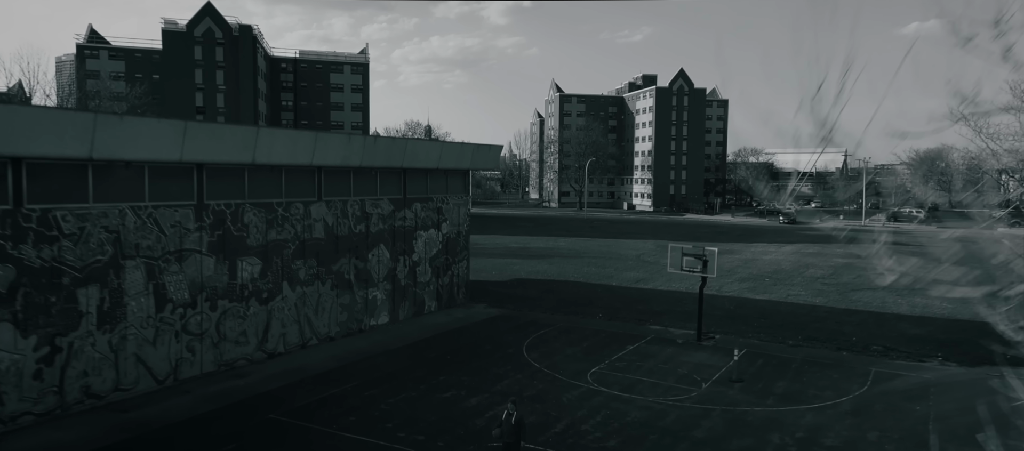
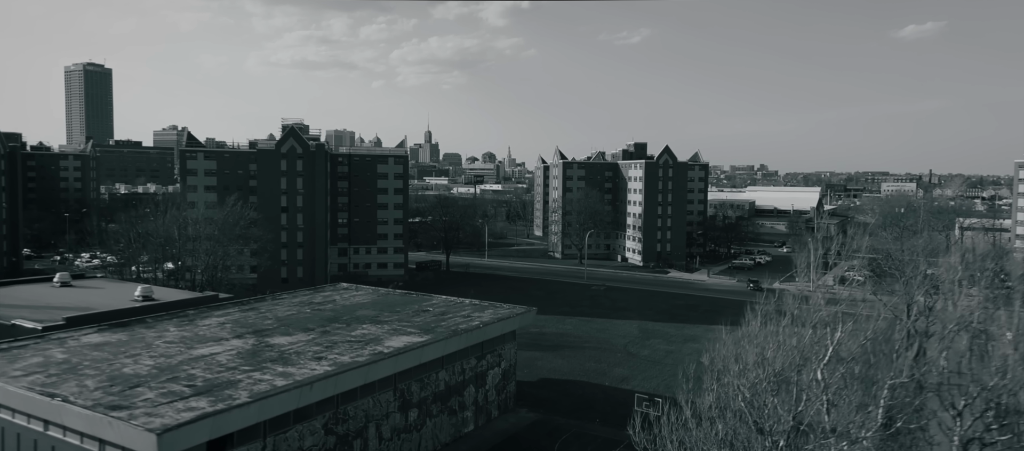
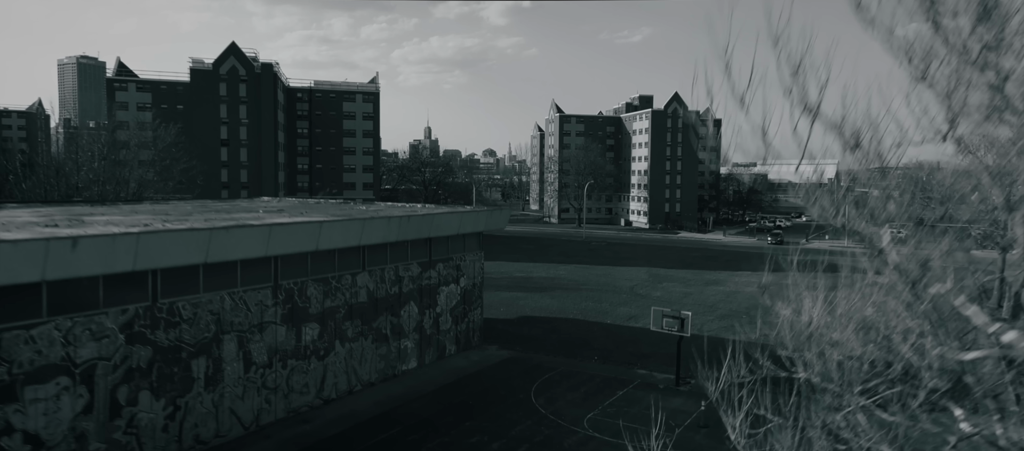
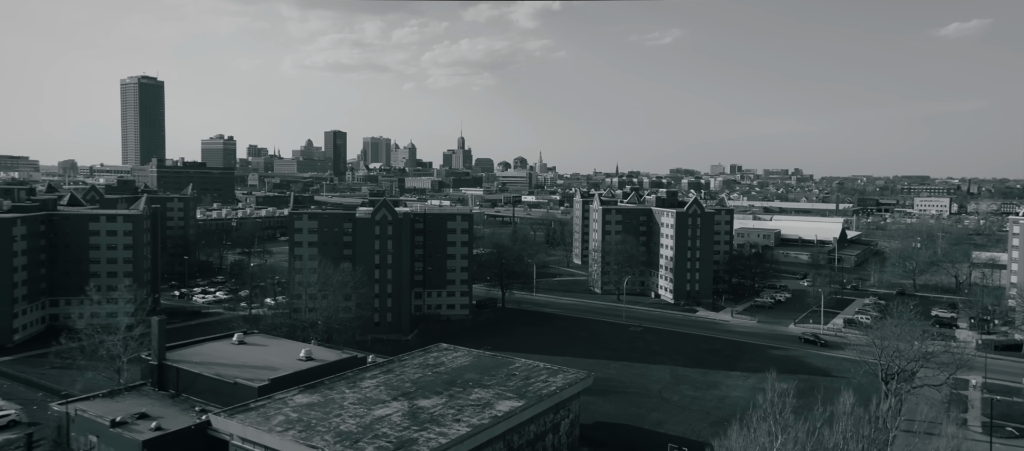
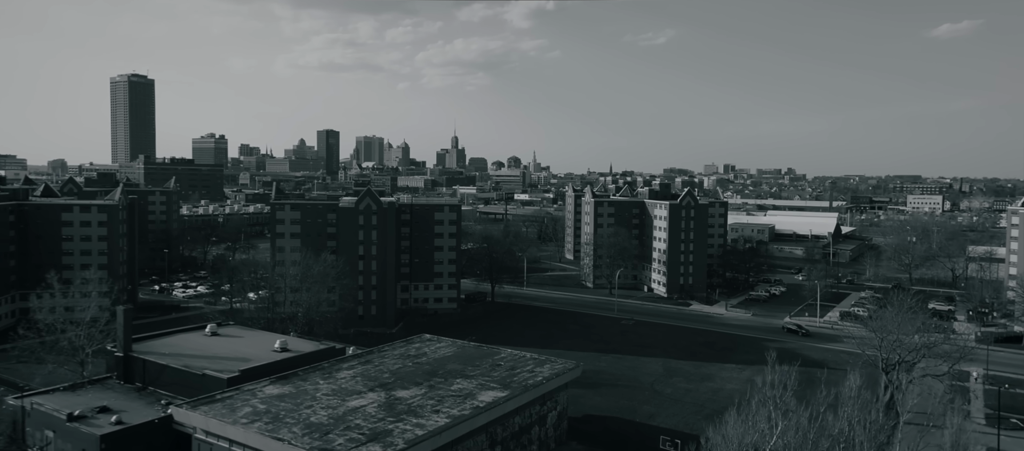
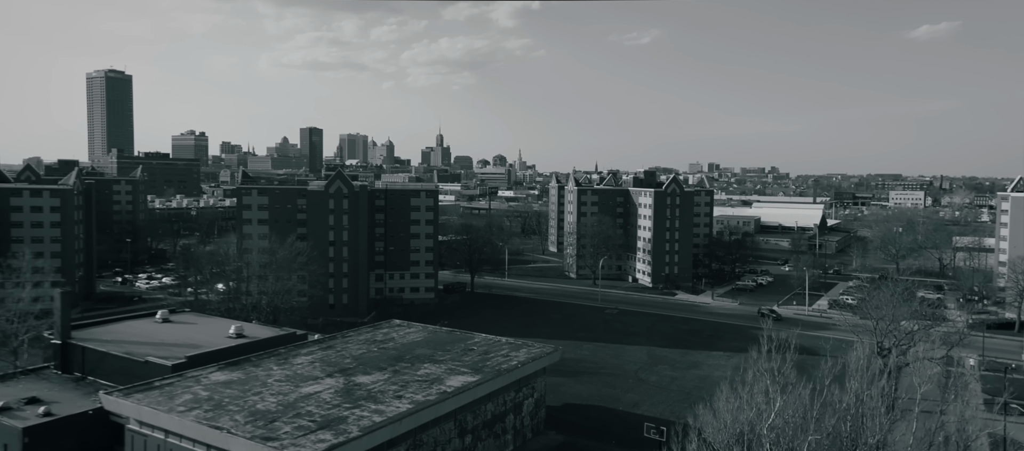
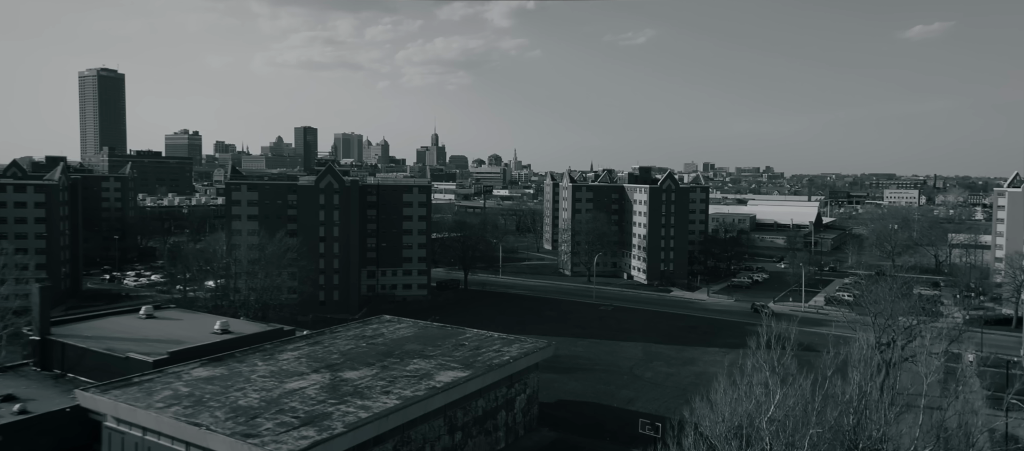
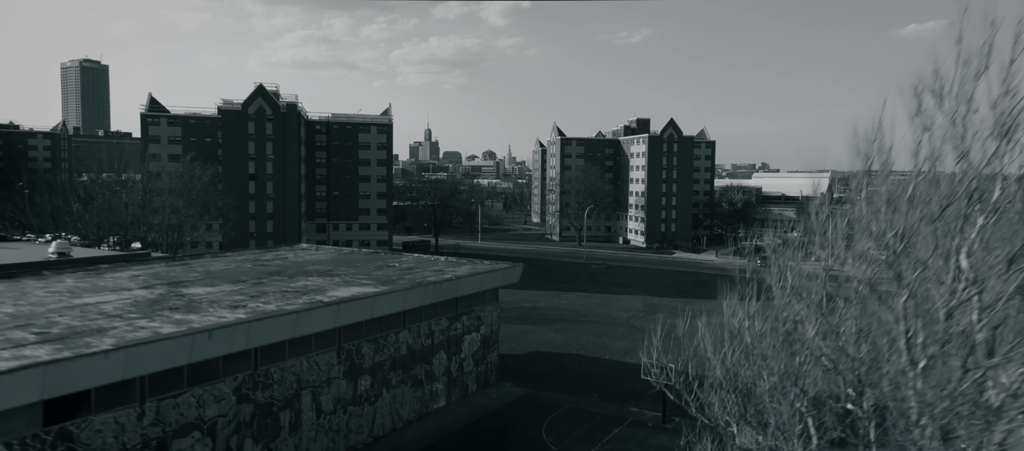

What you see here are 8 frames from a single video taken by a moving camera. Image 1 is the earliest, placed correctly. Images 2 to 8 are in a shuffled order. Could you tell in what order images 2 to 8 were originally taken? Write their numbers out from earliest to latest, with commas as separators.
3, 8, 2, 6, 4, 7, 5
